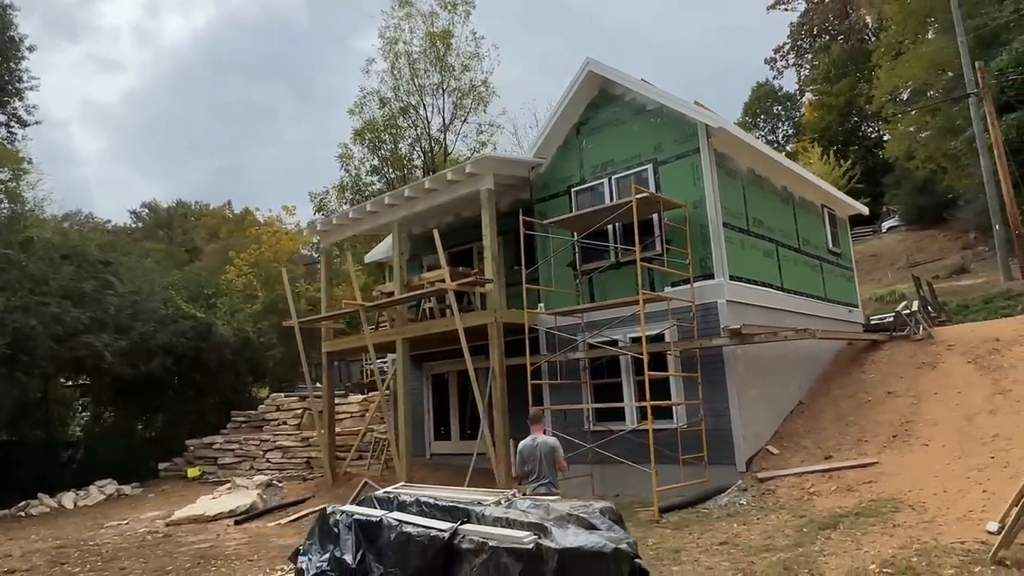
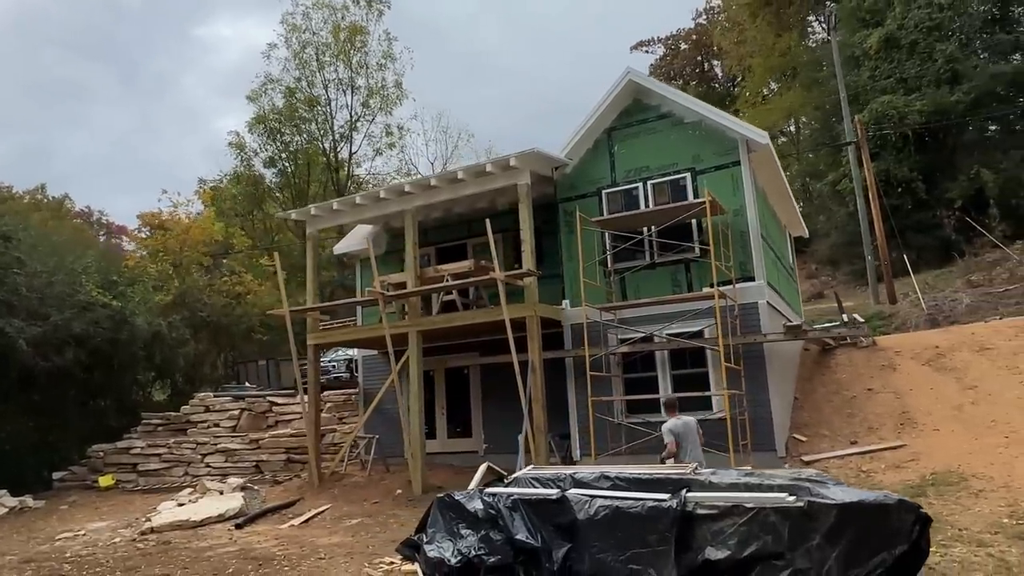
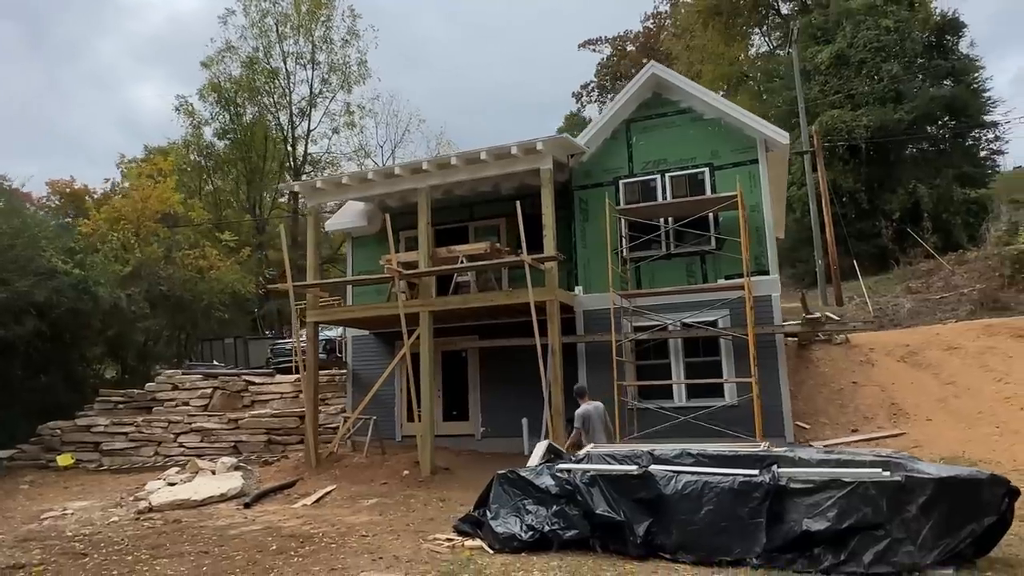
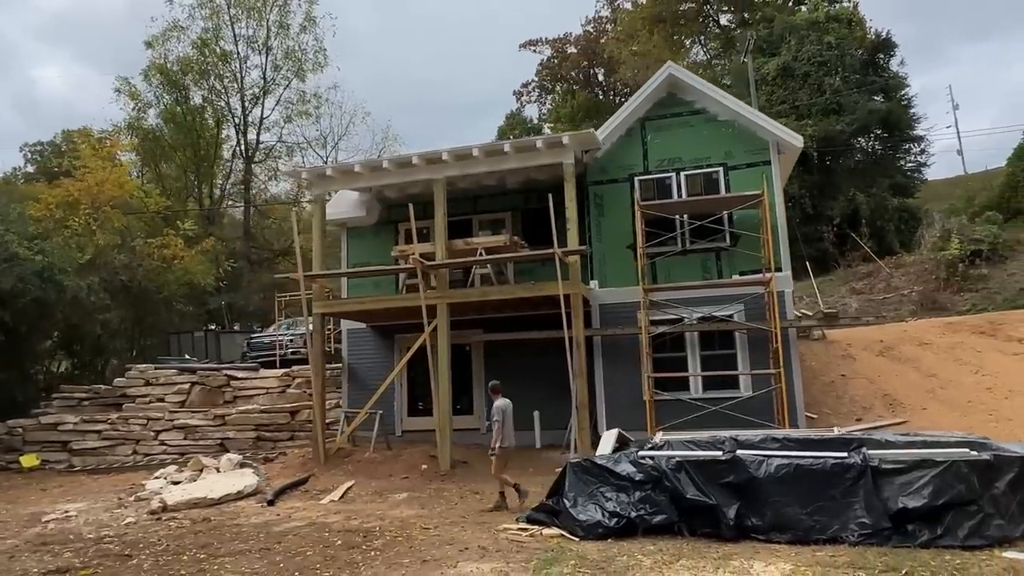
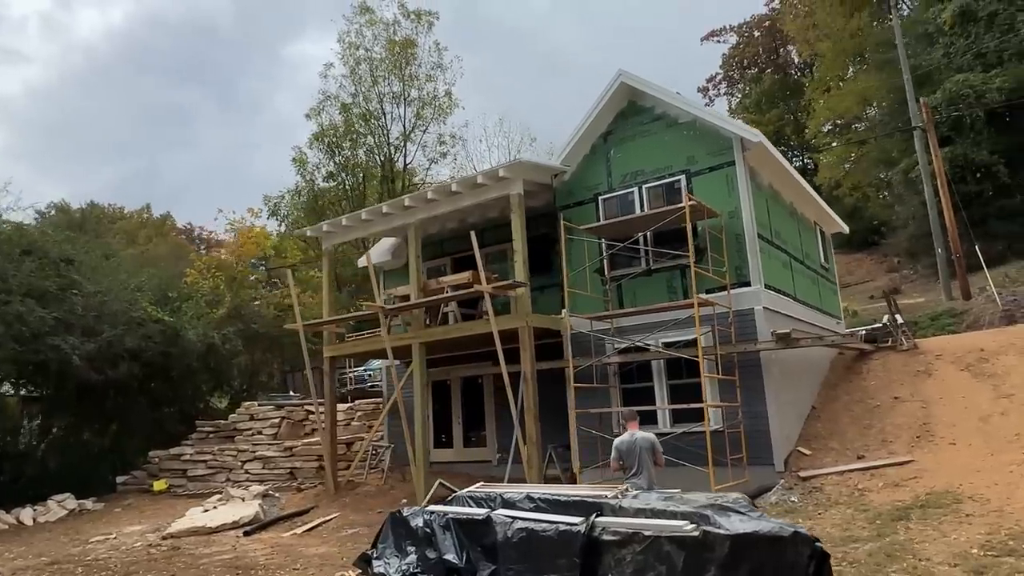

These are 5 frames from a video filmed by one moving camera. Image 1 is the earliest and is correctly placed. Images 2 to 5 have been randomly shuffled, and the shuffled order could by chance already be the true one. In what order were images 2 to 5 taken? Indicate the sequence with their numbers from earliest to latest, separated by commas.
5, 2, 3, 4
